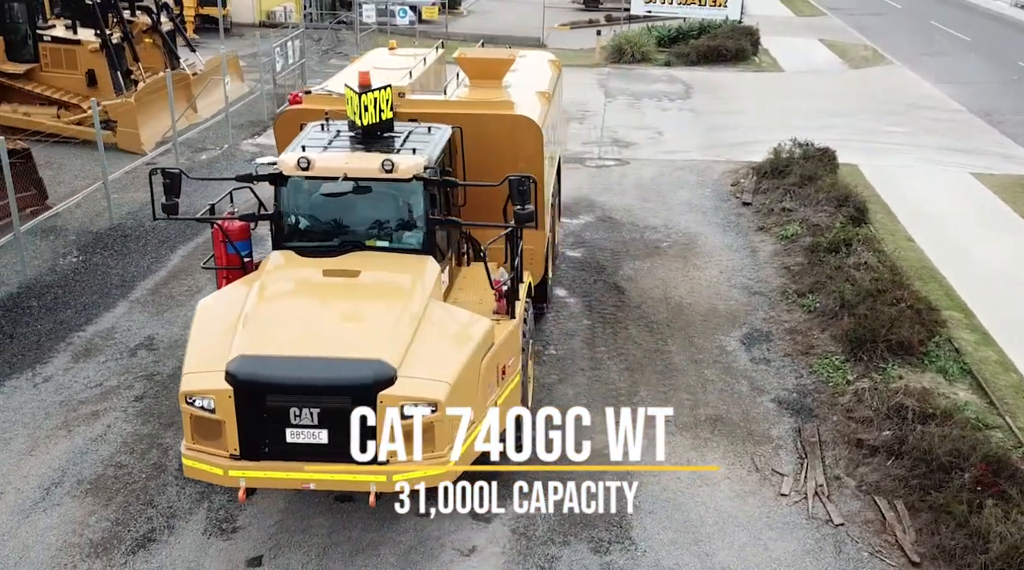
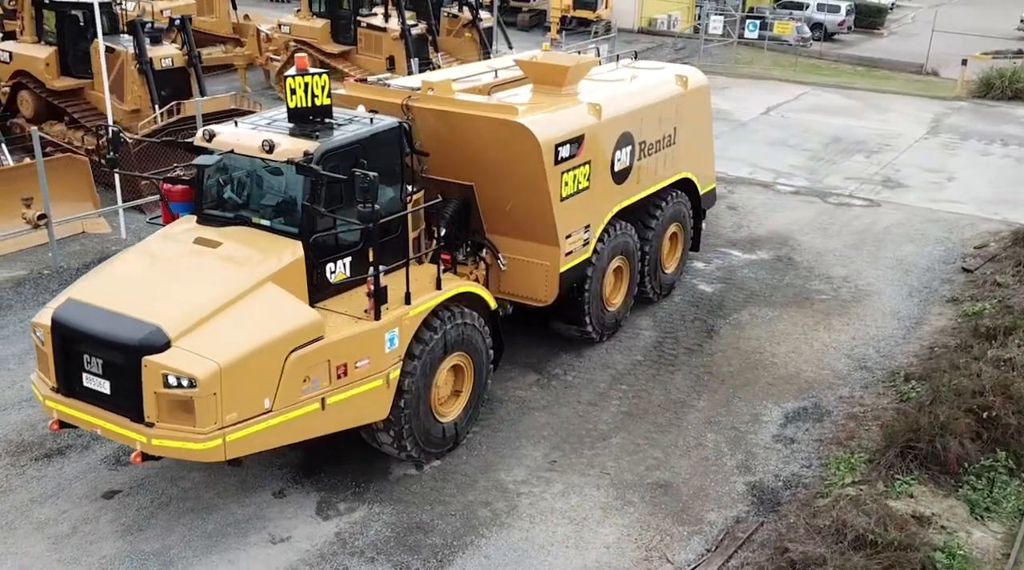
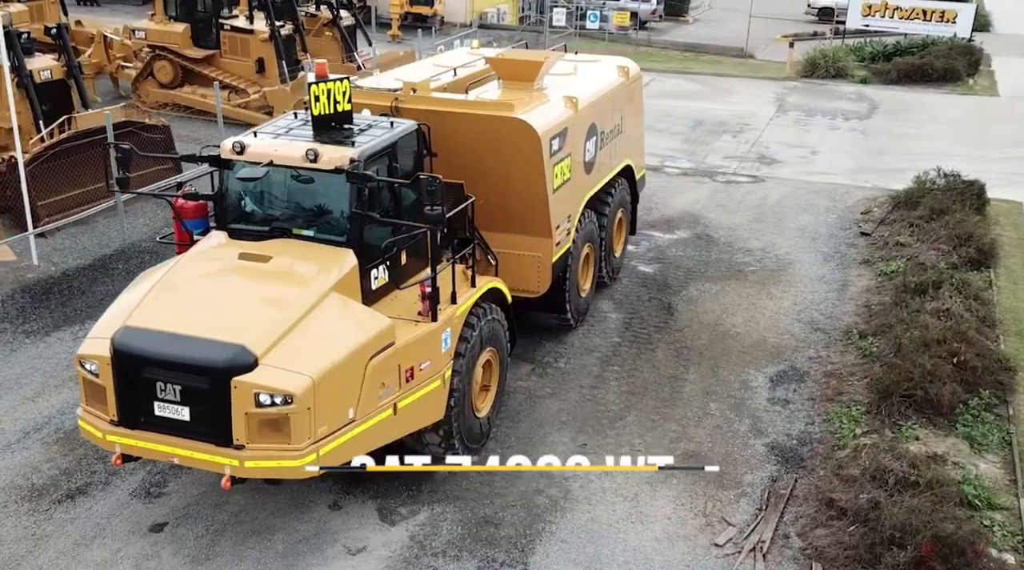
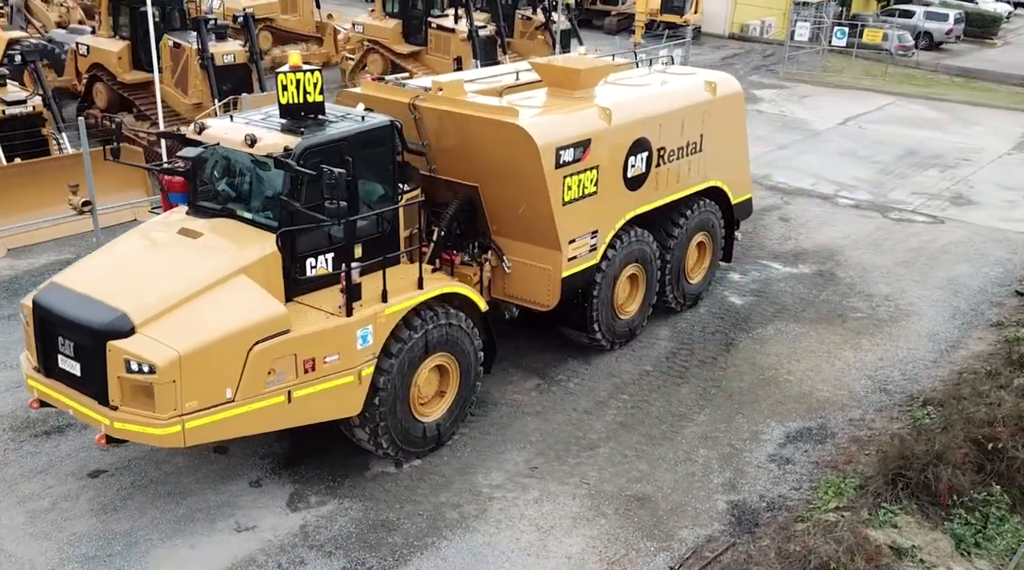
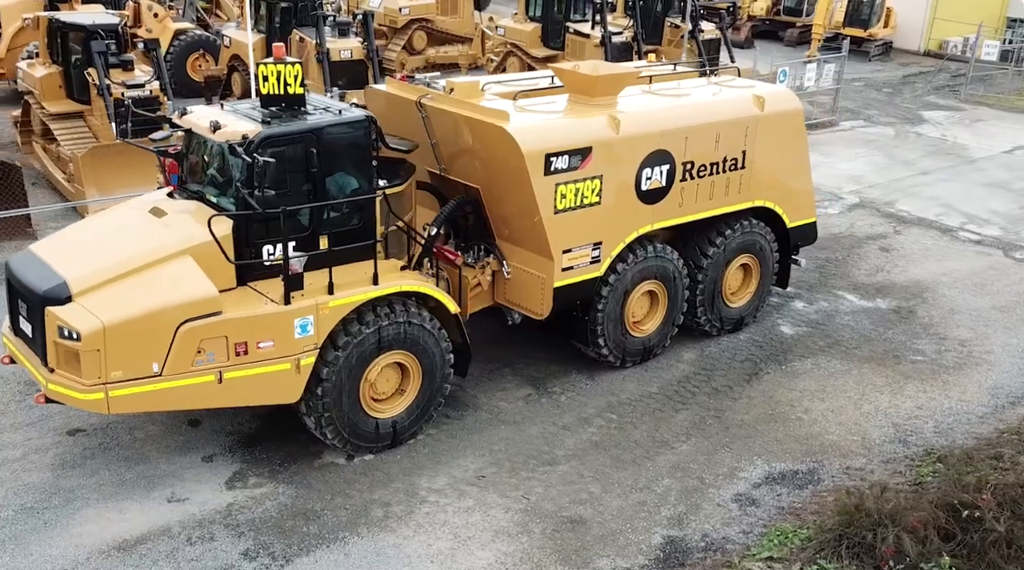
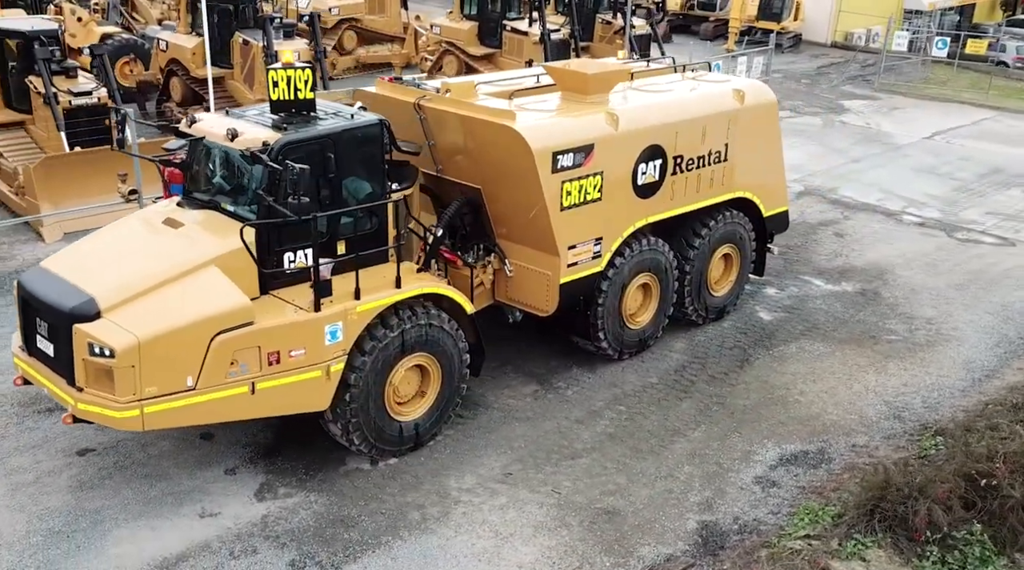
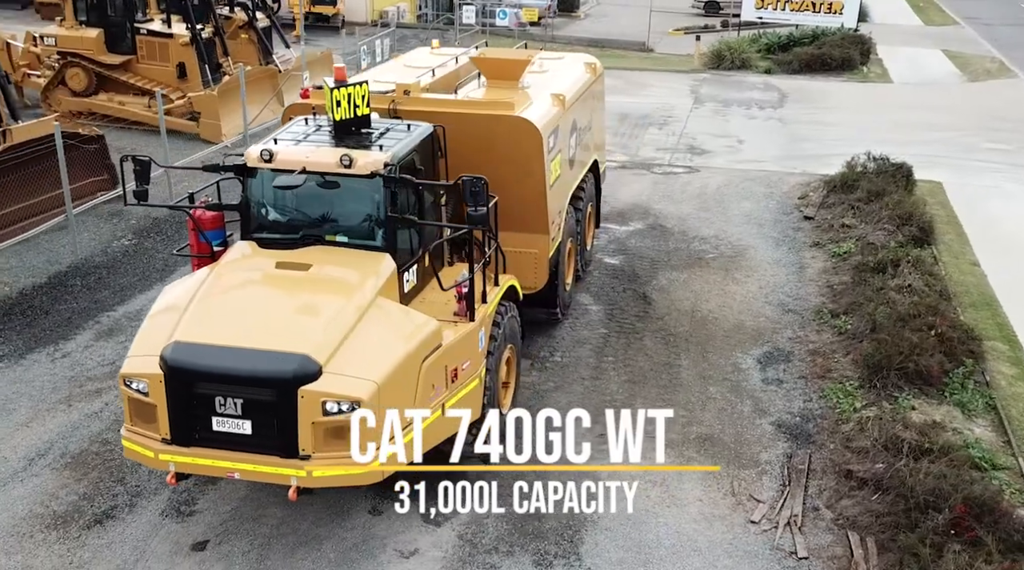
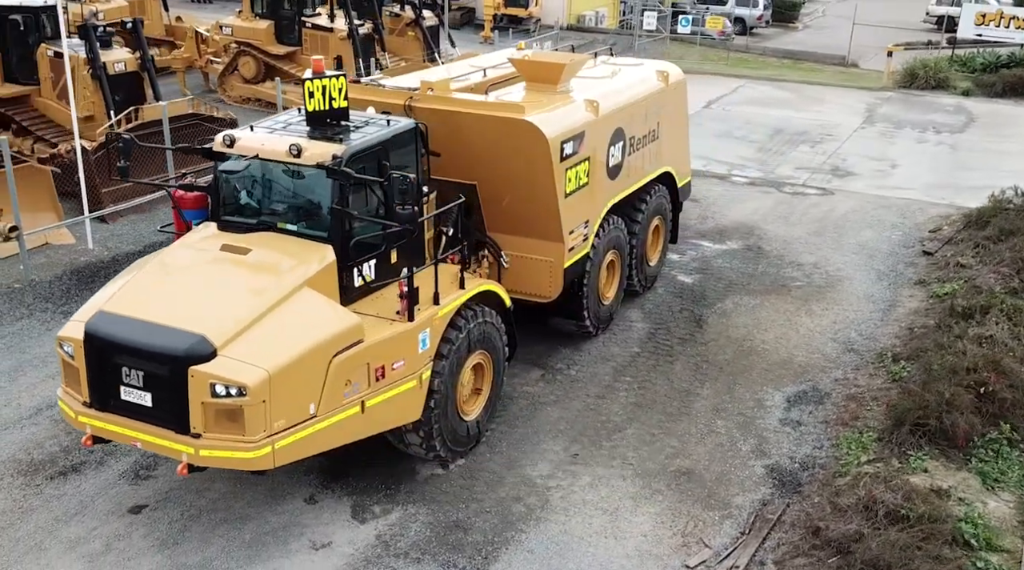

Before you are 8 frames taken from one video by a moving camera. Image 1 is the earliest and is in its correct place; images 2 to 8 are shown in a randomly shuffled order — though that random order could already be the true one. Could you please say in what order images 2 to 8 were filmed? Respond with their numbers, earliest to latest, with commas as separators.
7, 3, 8, 2, 4, 6, 5
